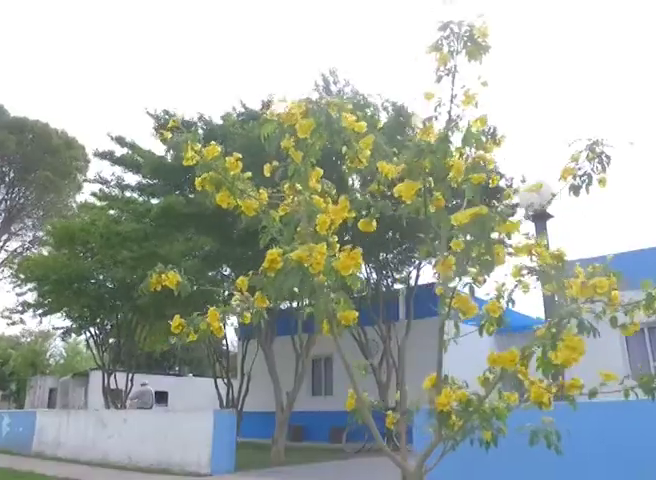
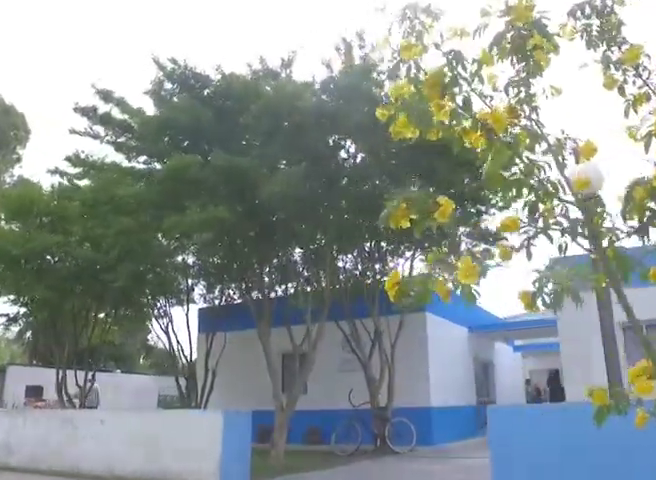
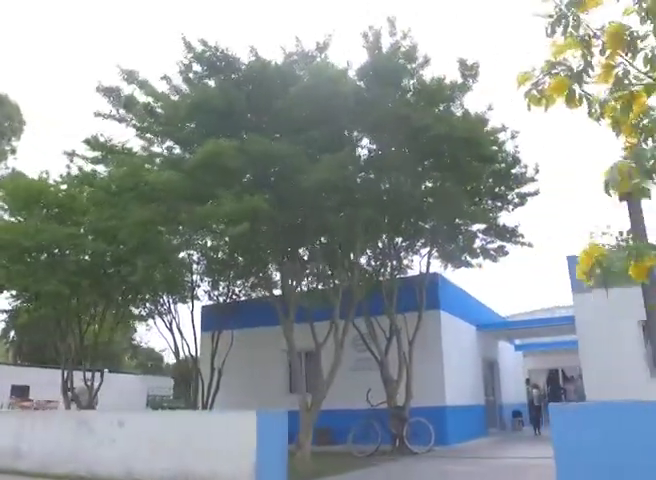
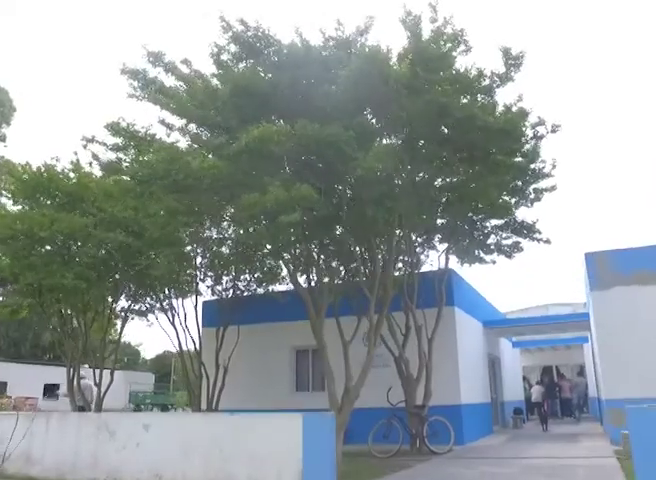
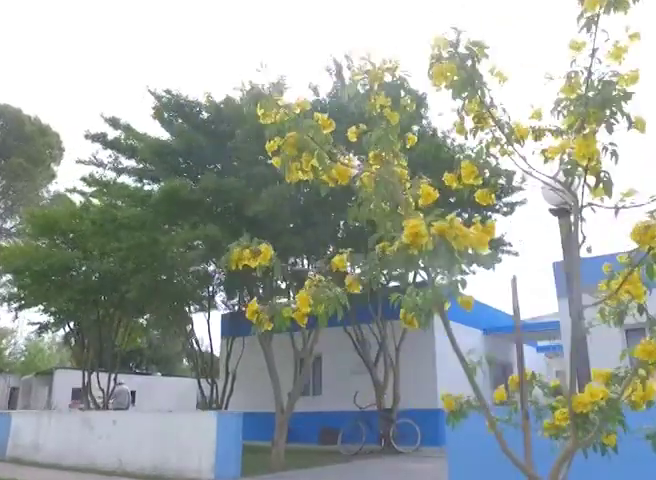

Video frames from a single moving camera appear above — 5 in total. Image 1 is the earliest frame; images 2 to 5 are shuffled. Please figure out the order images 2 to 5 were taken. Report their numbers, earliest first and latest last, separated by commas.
5, 2, 3, 4
